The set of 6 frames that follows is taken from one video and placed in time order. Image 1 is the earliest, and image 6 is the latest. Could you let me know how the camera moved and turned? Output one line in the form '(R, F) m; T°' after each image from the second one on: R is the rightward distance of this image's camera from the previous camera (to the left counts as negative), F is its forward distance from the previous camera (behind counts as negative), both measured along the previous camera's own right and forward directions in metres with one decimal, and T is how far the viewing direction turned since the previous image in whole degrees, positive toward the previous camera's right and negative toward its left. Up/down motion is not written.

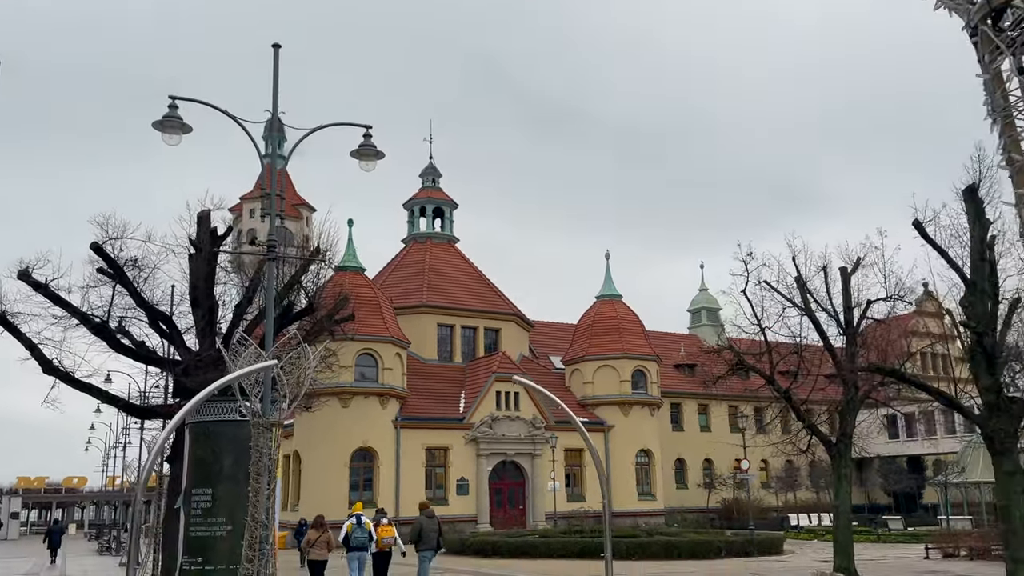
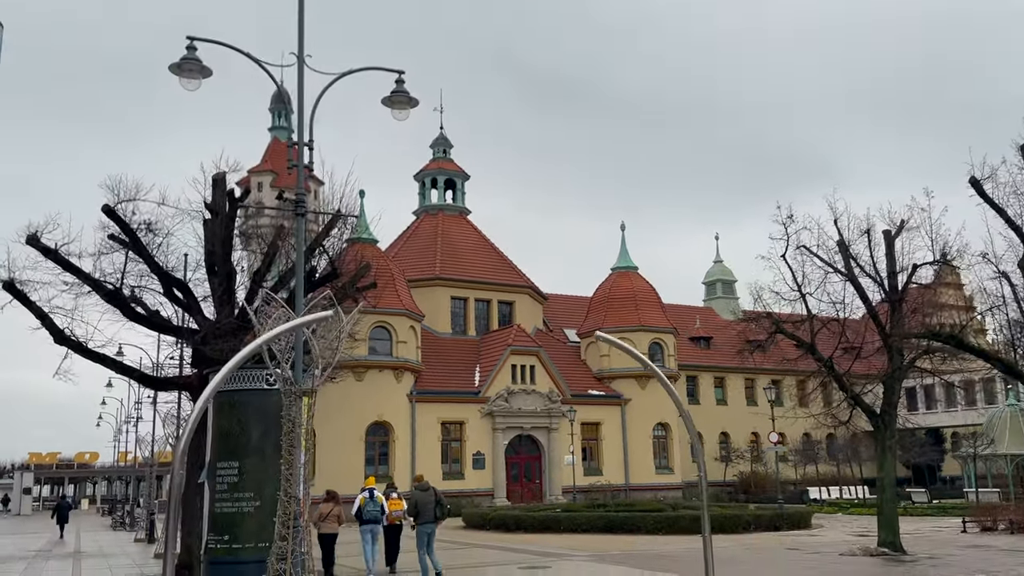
(-0.6, +0.9) m; 0°
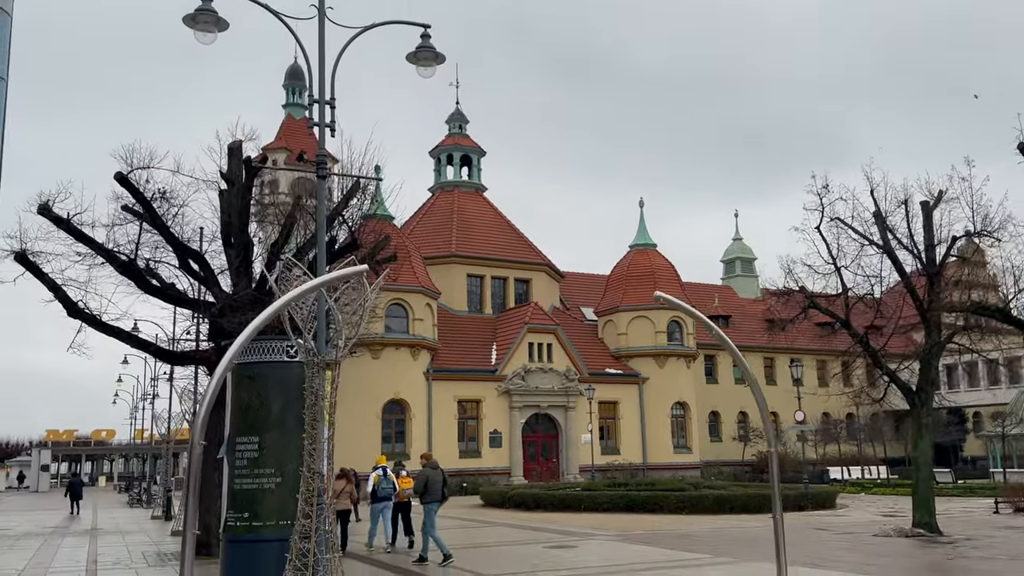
(-0.3, +0.6) m; -1°
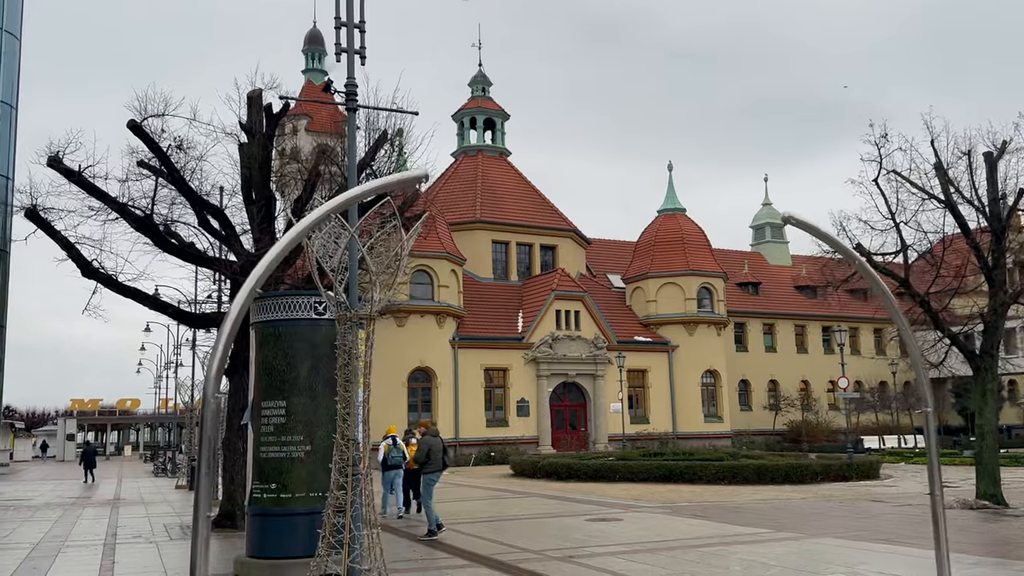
(-0.4, +1.1) m; -1°
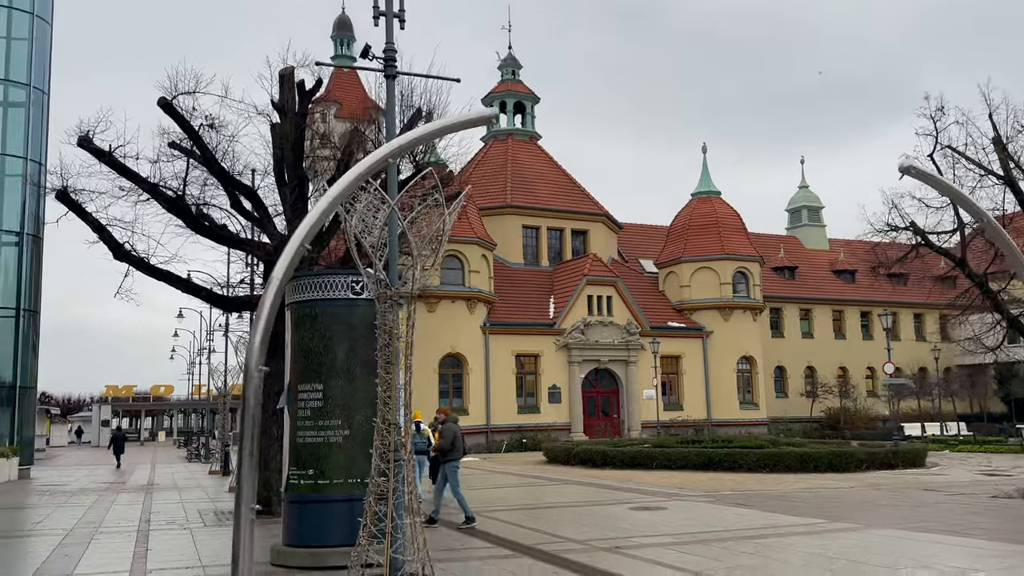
(-0.2, +0.5) m; -2°
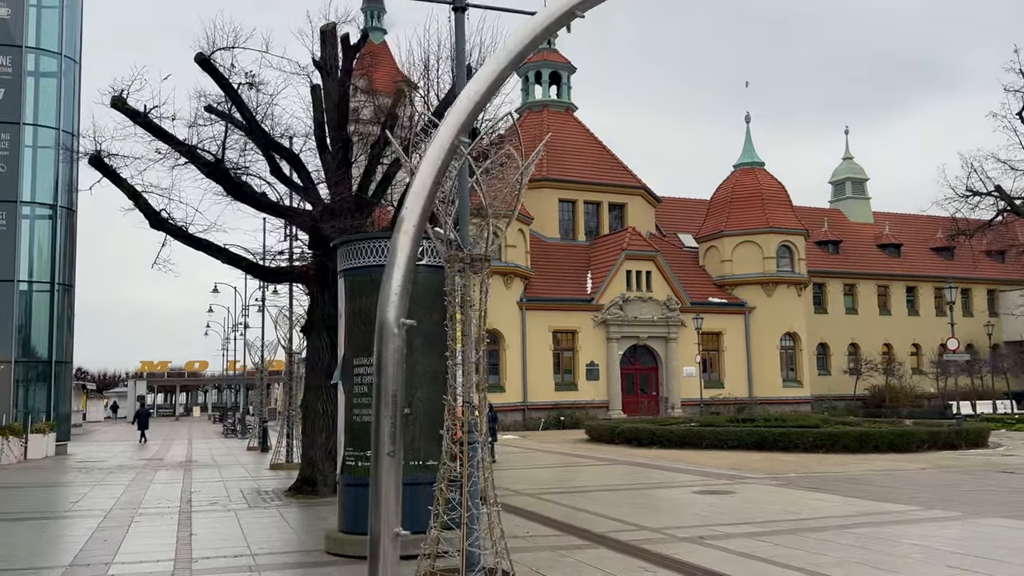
(-0.5, +1.0) m; -2°
